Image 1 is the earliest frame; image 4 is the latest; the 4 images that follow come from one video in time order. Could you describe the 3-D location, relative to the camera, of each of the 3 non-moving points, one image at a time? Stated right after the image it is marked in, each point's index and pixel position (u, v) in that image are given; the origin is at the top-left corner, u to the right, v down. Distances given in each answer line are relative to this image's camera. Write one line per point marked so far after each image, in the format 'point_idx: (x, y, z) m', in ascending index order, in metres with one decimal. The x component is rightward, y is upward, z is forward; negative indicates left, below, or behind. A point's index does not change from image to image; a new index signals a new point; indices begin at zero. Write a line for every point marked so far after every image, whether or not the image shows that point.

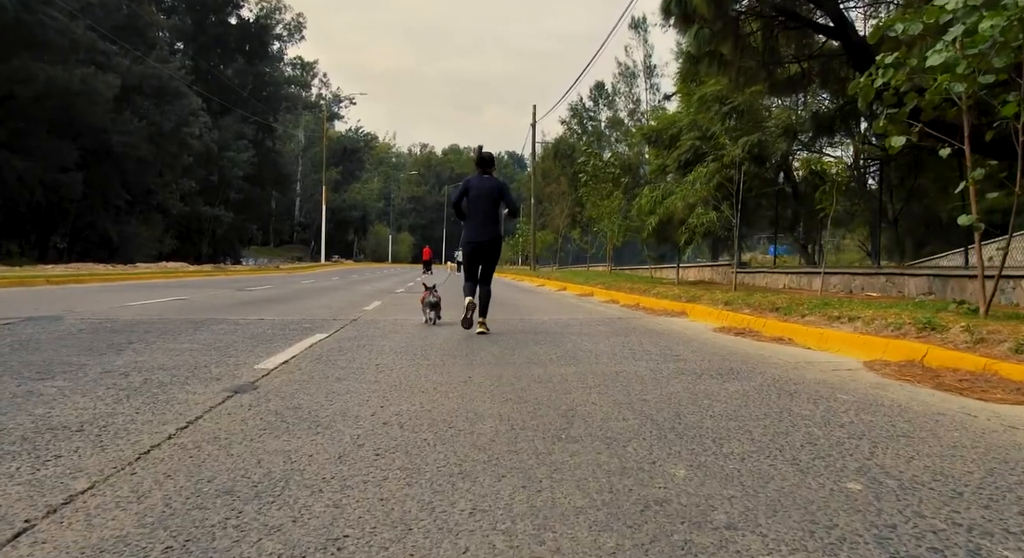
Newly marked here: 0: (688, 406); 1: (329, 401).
0: (+1.2, -0.9, +5.7) m
1: (-1.3, -0.8, +5.8) m
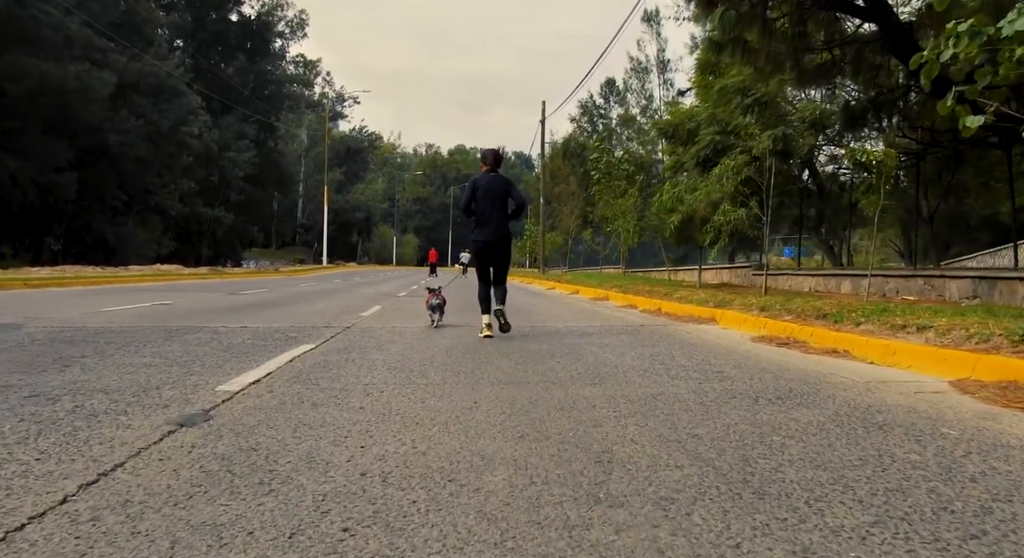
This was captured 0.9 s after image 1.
0: (+1.3, -0.9, +4.5) m
1: (-1.2, -0.9, +4.5) m
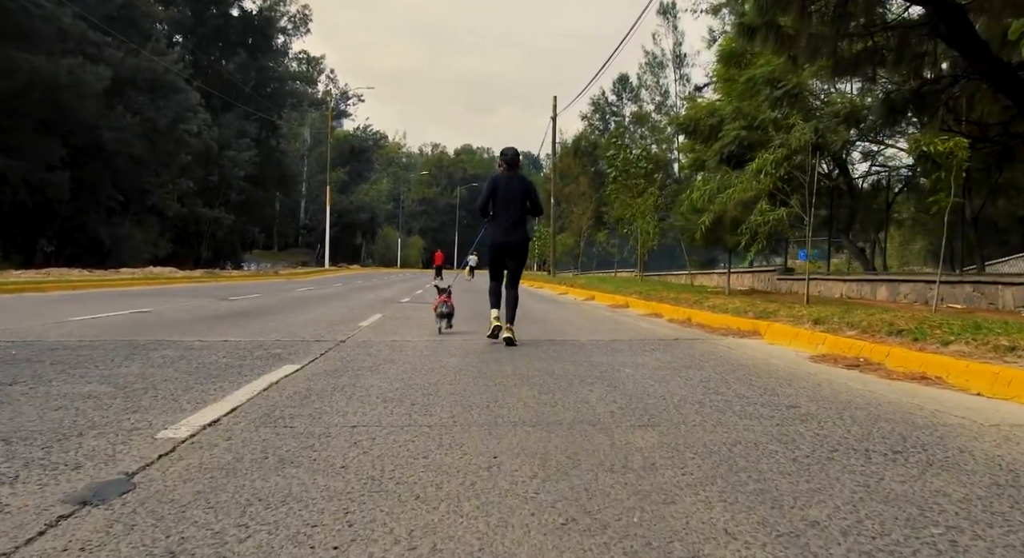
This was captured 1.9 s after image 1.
0: (+1.4, -1.0, +3.0) m
1: (-1.0, -0.9, +3.1) m
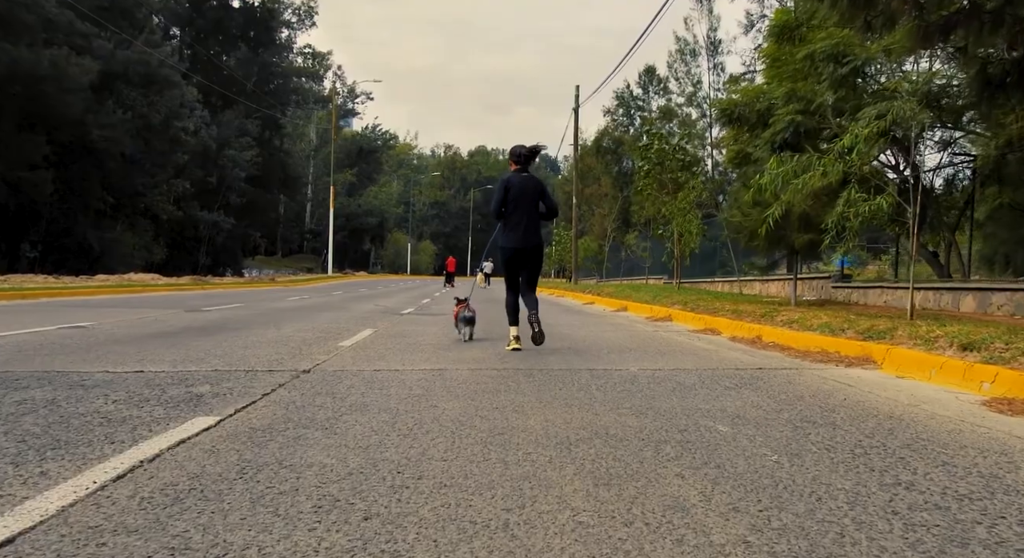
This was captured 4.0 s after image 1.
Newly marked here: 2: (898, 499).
0: (+1.5, -1.0, +0.2) m
1: (-0.9, -0.9, +0.3) m
2: (+1.6, -0.9, +3.6) m
